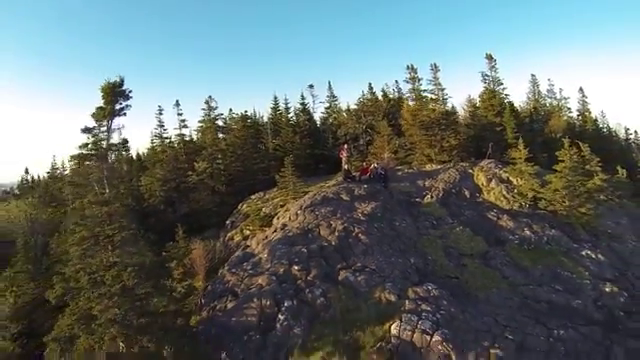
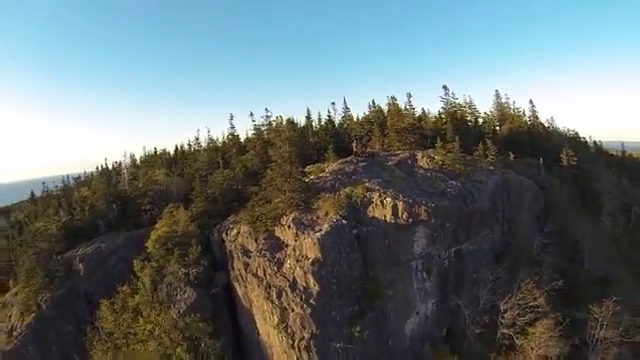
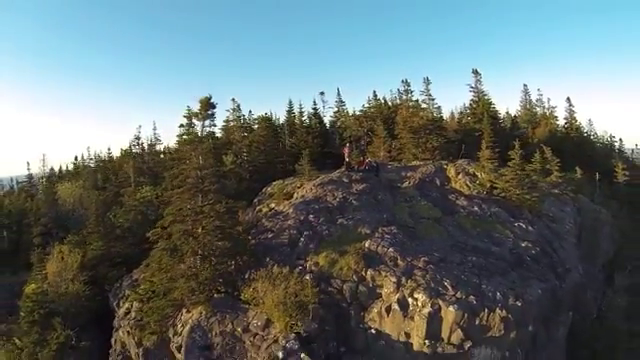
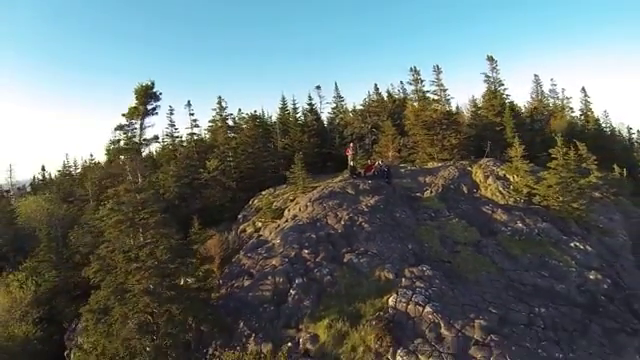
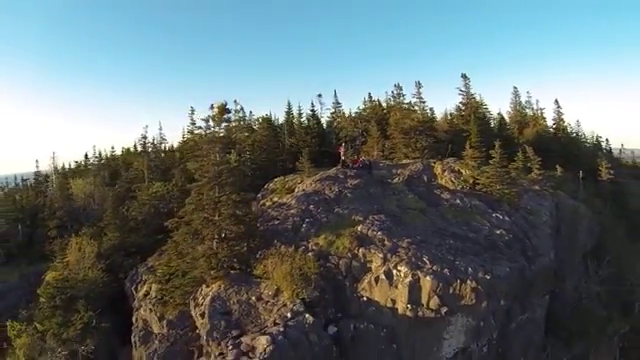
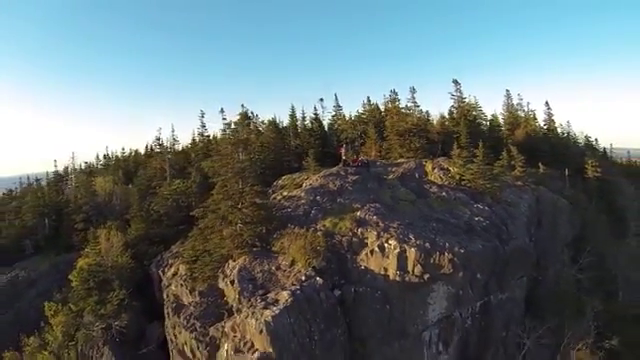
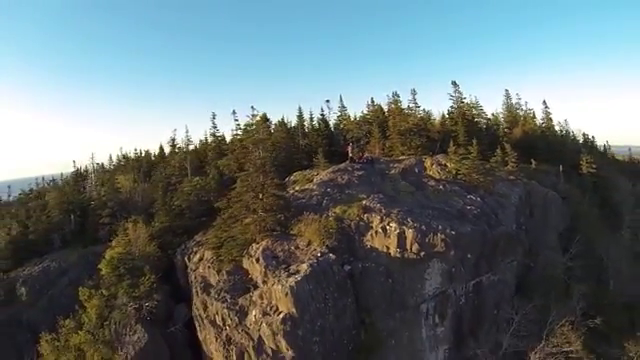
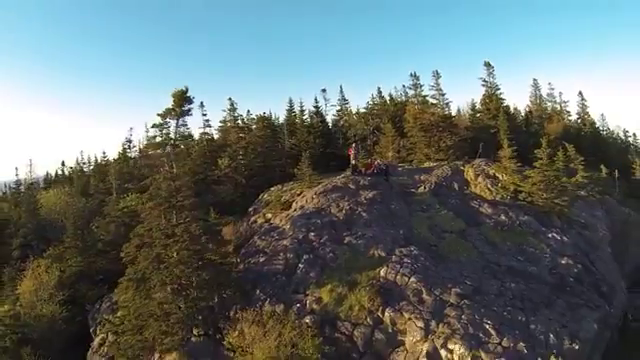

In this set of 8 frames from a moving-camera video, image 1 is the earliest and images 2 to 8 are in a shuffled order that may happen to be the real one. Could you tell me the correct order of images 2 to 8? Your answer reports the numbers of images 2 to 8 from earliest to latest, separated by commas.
4, 8, 3, 5, 6, 7, 2
